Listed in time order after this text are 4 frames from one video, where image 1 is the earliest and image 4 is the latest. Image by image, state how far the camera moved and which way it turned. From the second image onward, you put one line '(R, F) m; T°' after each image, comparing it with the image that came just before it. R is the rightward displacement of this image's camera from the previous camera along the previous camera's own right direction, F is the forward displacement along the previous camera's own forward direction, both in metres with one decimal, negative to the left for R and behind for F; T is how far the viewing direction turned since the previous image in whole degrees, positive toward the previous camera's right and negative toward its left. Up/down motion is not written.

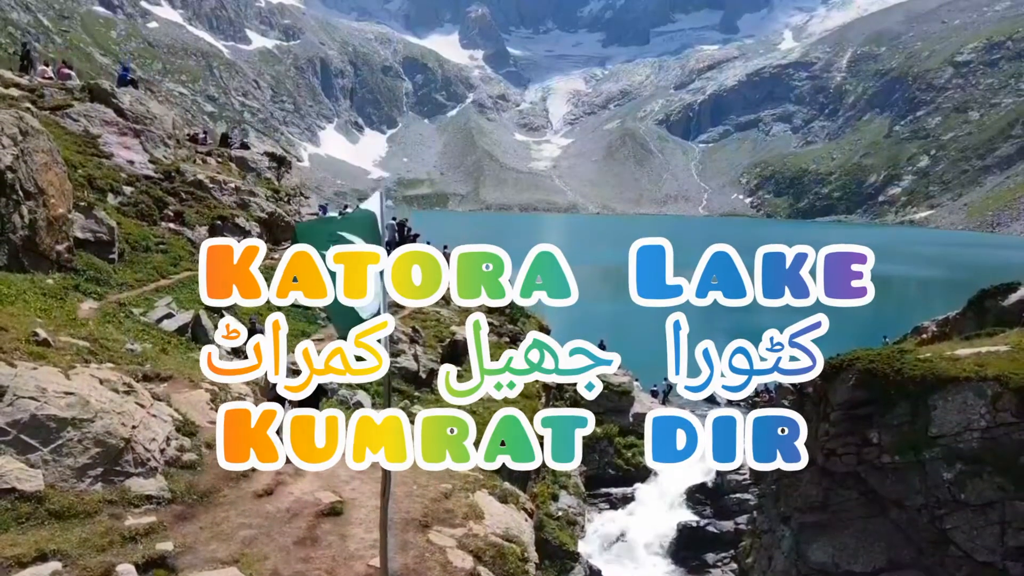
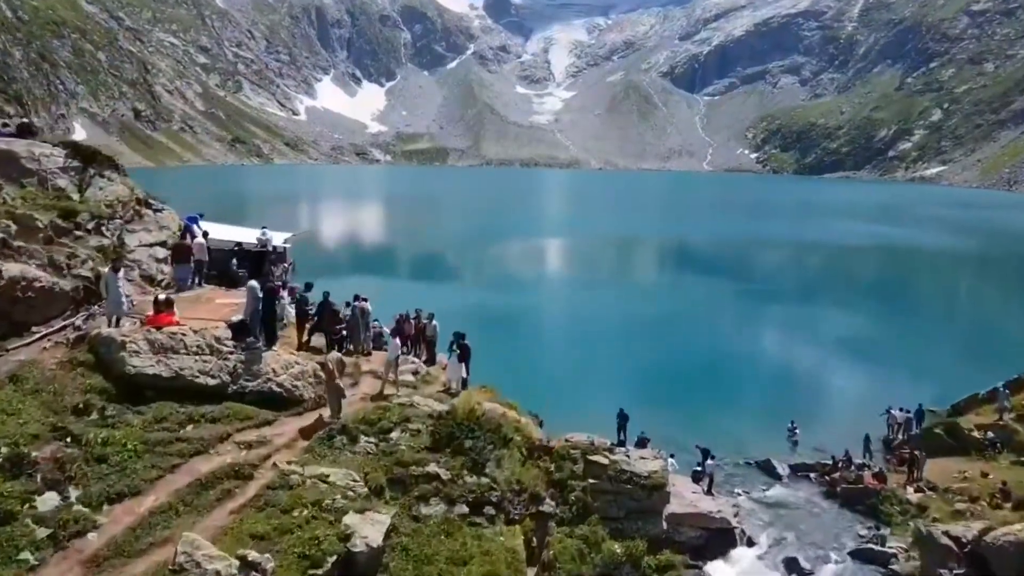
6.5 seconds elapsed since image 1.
(+0.8, +13.3) m; 0°
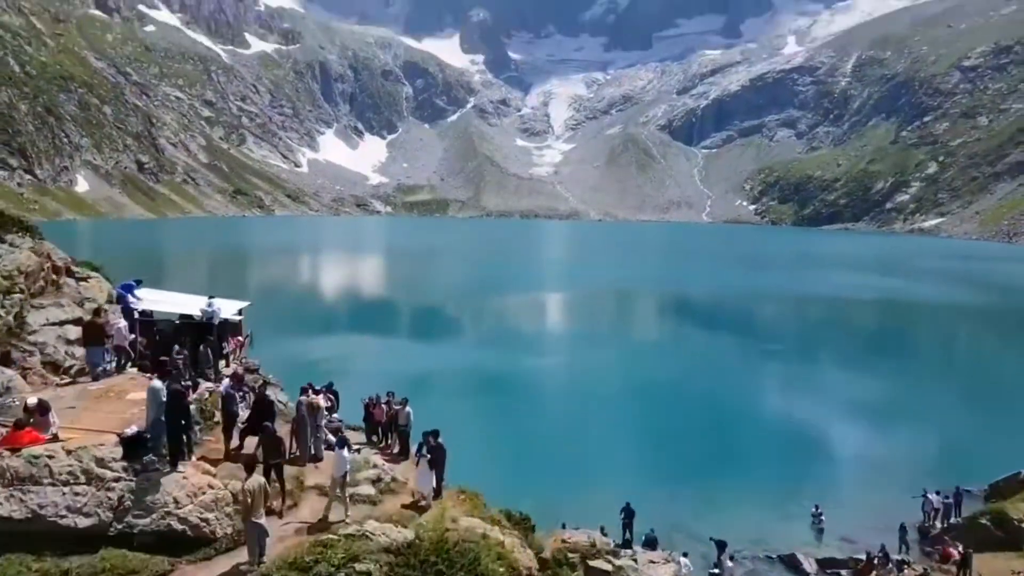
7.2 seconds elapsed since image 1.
(+0.4, +3.4) m; 0°
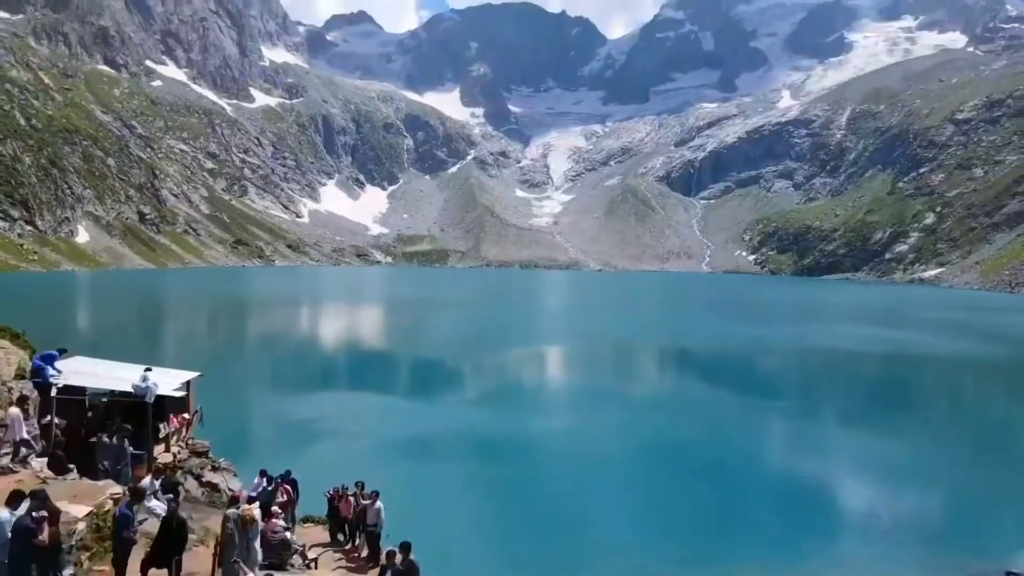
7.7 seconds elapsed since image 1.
(-0.5, +2.6) m; 0°
